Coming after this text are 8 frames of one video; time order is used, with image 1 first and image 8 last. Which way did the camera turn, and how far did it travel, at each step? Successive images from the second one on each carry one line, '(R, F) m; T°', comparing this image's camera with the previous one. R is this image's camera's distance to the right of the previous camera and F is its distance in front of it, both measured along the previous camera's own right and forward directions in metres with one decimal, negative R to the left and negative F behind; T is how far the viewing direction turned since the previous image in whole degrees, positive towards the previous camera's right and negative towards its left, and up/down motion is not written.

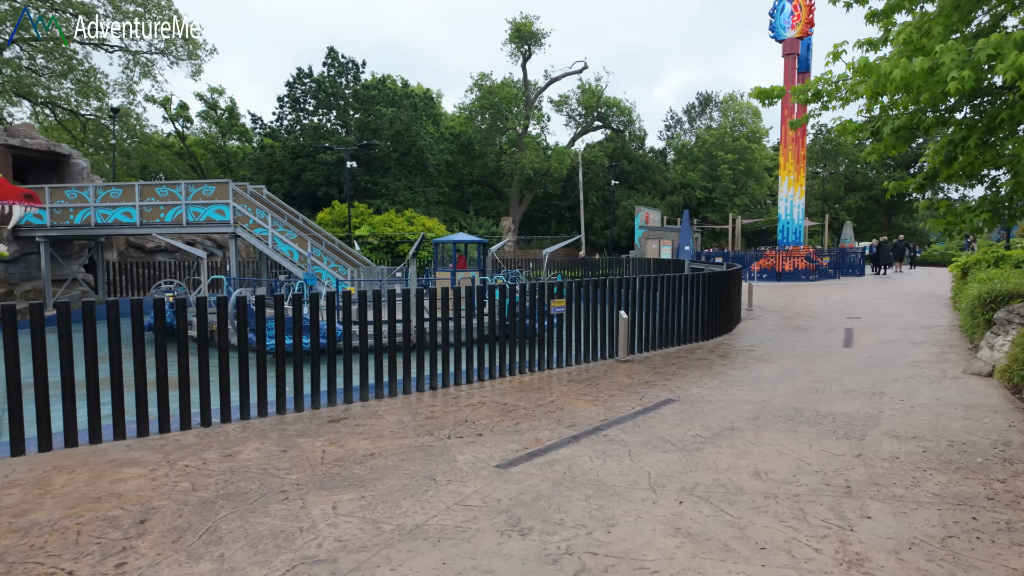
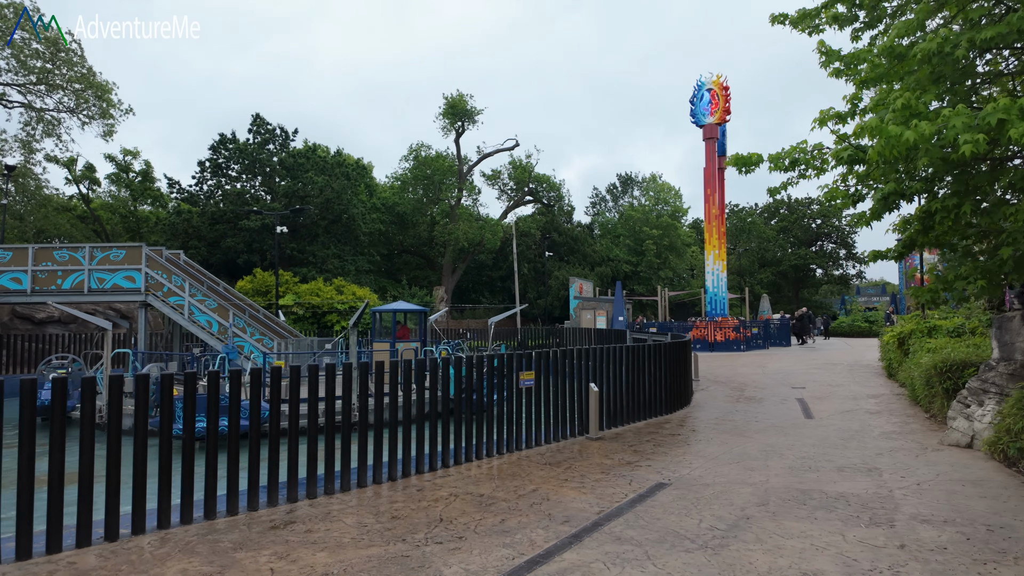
(-0.5, +0.7) m; +7°
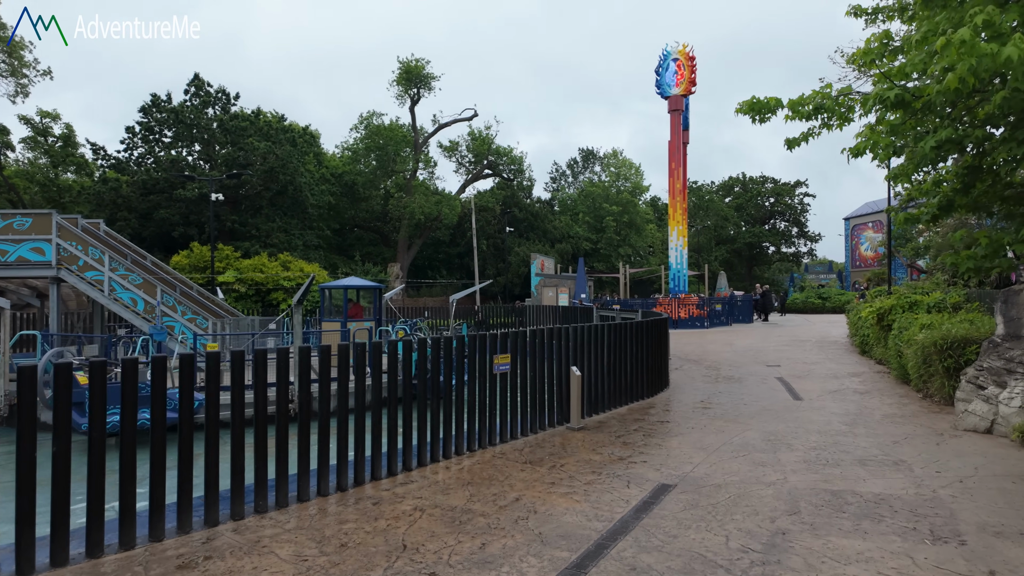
(-0.2, +1.1) m; +4°
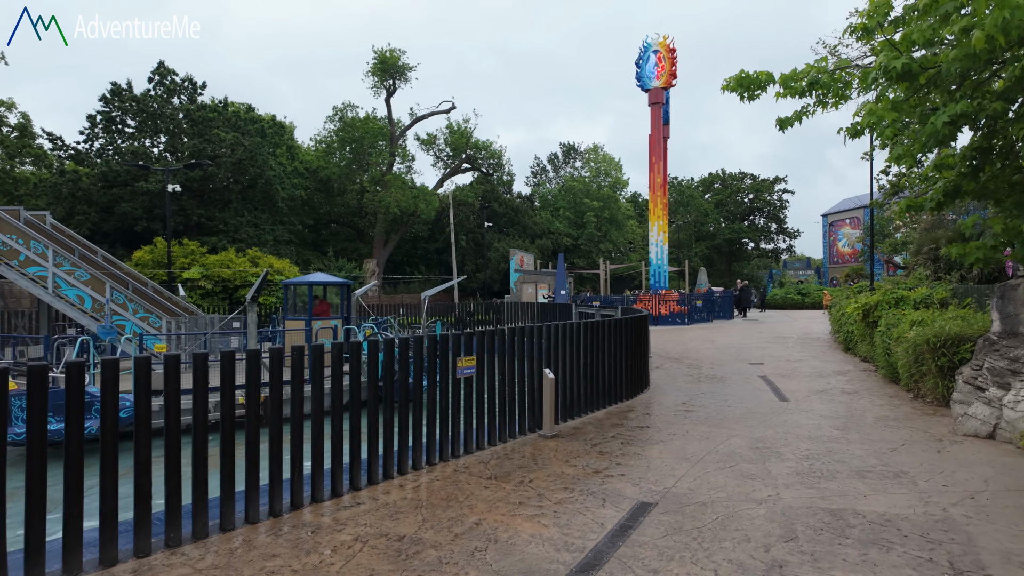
(+0.2, +0.6) m; +2°
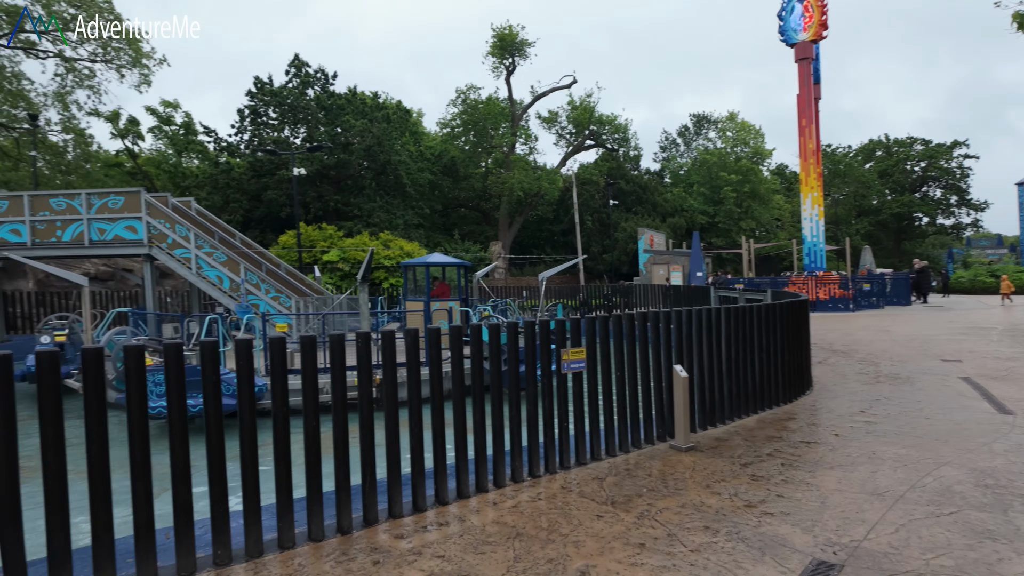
(+0.1, +1.1) m; -13°
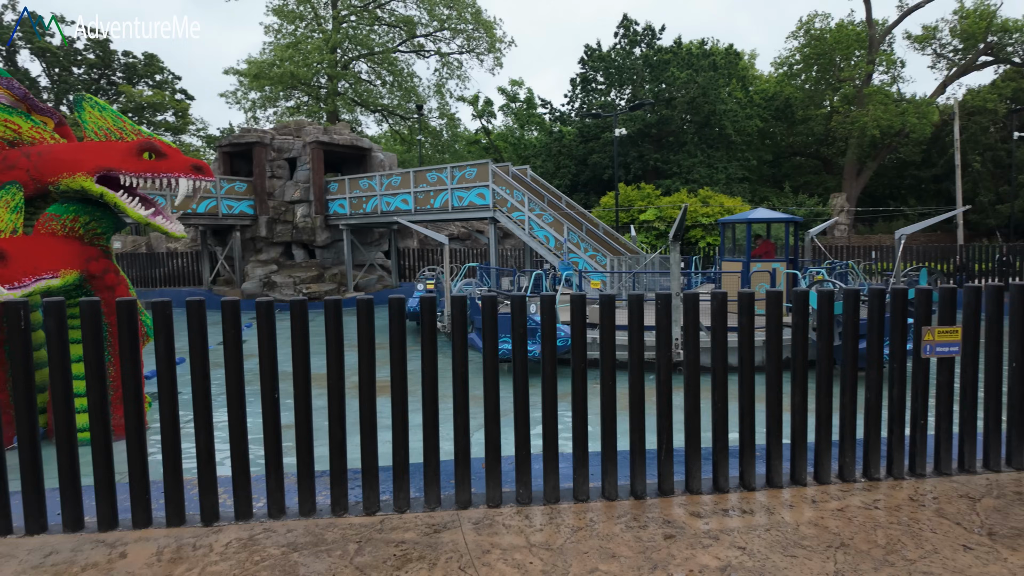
(+0.1, +0.4) m; -30°
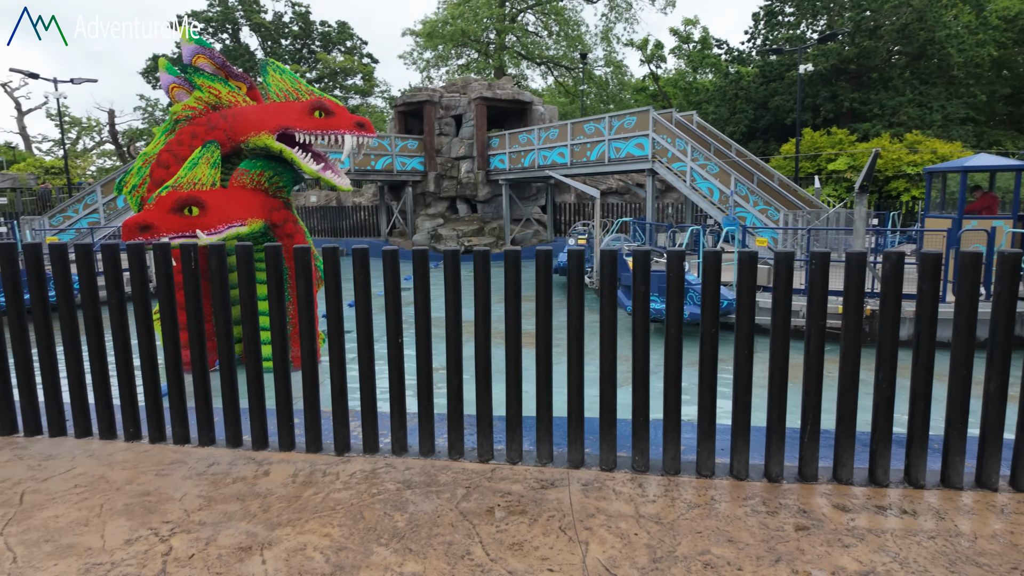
(+0.3, +0.3) m; -16°
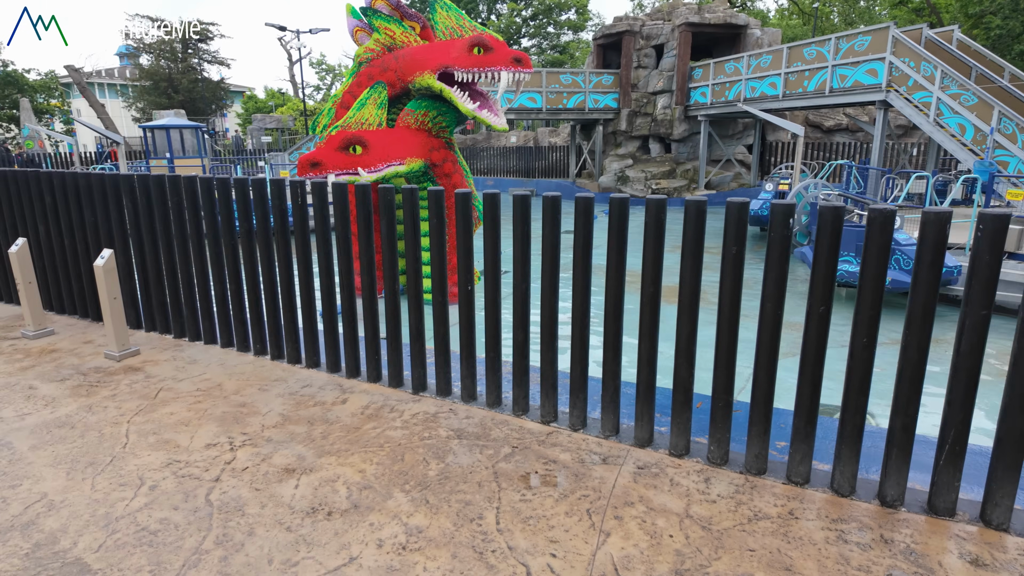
(+0.8, +0.5) m; -19°
